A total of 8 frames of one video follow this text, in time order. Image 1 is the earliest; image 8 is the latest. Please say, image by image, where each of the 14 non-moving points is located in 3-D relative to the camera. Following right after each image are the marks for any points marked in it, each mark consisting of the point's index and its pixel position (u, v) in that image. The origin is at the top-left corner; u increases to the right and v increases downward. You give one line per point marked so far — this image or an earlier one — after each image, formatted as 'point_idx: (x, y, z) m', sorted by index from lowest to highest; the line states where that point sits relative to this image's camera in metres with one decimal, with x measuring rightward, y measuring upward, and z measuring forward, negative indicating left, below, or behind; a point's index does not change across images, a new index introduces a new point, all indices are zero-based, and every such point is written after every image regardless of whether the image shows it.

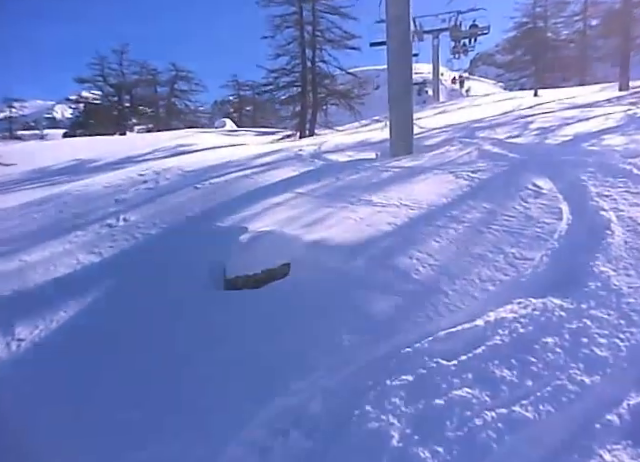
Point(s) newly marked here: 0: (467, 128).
0: (+2.5, +1.7, +8.1) m
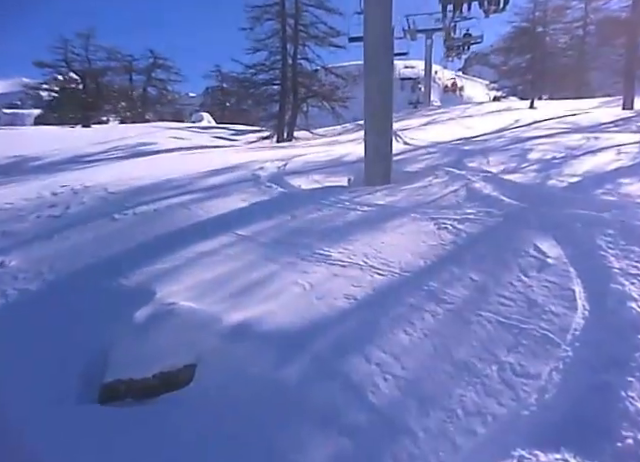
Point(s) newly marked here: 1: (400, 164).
0: (+2.0, +1.1, +7.0) m
1: (+1.1, +0.9, +6.7) m
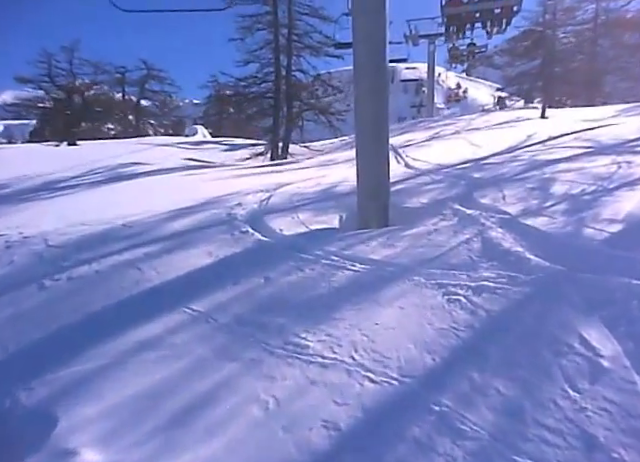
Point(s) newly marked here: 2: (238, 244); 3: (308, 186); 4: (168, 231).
0: (+1.8, +0.6, +6.1) m
1: (+1.0, +0.3, +5.8) m
2: (-0.8, -0.1, +4.5) m
3: (-0.2, +0.6, +7.0) m
4: (-1.5, 0.0, +4.8) m
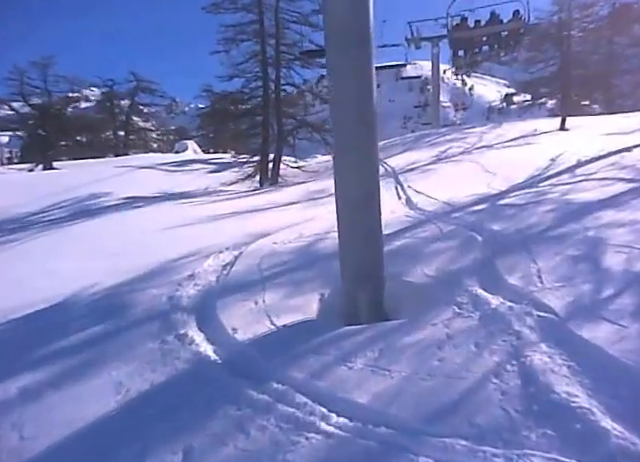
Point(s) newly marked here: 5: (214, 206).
0: (+1.6, -0.2, +4.7) m
1: (+0.8, -0.4, +4.5) m
2: (-1.0, -0.9, +3.1) m
3: (-0.4, -0.1, +5.6) m
4: (-1.8, -0.8, +3.5) m
5: (-2.1, +0.5, +9.3) m
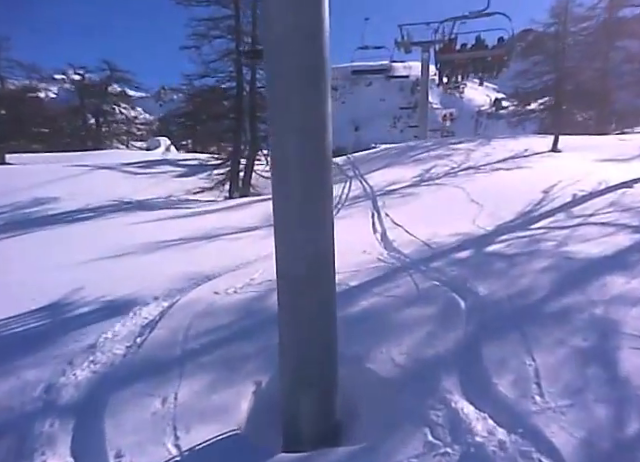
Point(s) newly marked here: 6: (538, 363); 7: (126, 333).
0: (+1.2, -0.7, +3.8) m
1: (+0.3, -0.9, +3.5) m
2: (-1.4, -1.3, +2.1) m
3: (-0.9, -0.6, +4.6) m
4: (-2.2, -1.2, +2.4) m
5: (-2.6, +0.1, +8.2) m
6: (+1.4, -0.8, +3.1) m
7: (-1.6, -0.8, +3.8) m
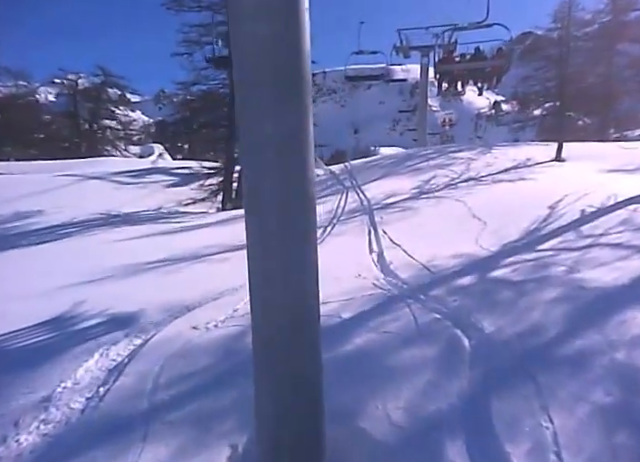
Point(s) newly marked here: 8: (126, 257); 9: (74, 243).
0: (+1.1, -1.0, +3.4) m
1: (+0.2, -1.2, +3.1) m
2: (-1.5, -1.5, +1.7) m
3: (-1.0, -0.8, +4.2) m
4: (-2.3, -1.4, +2.0) m
5: (-2.7, -0.1, +7.8) m
6: (+1.4, -1.1, +2.7) m
7: (-1.7, -1.1, +3.4) m
8: (-2.8, -0.4, +6.7) m
9: (-4.1, -0.2, +7.8) m
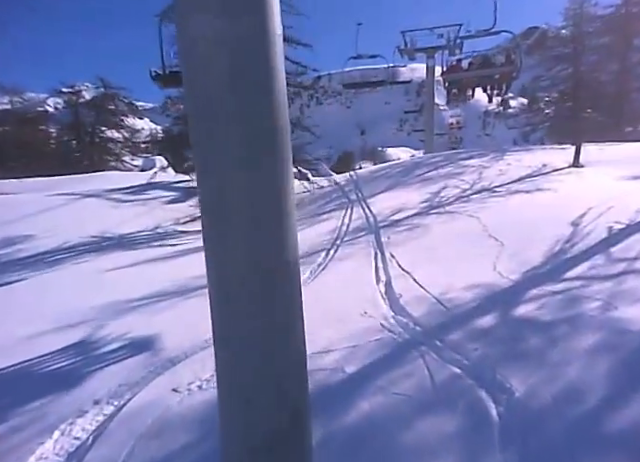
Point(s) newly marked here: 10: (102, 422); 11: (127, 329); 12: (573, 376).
0: (+1.1, -1.3, +2.8) m
1: (+0.2, -1.5, +2.5) m
2: (-1.6, -1.9, +1.1) m
3: (-1.0, -1.2, +3.7) m
4: (-2.3, -1.8, +1.5) m
5: (-2.7, -0.6, +7.3) m
6: (+1.3, -1.4, +2.1) m
7: (-1.7, -1.4, +2.9) m
8: (-2.7, -0.8, +6.2) m
9: (-4.0, -0.6, +7.3) m
10: (-1.5, -1.3, +3.3) m
11: (-2.0, -1.0, +5.0) m
12: (+1.8, -1.0, +3.4) m
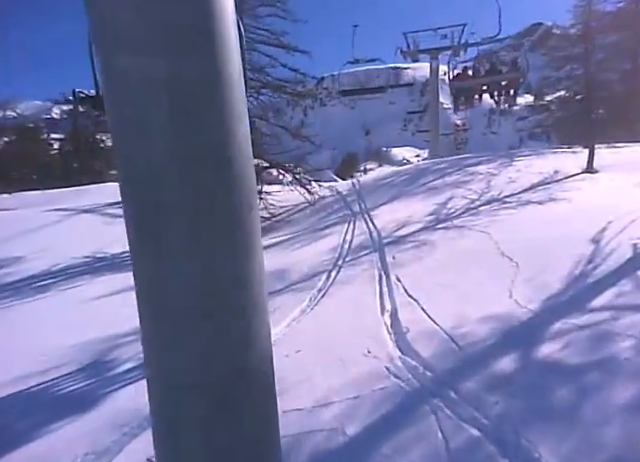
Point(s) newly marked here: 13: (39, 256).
0: (+1.0, -1.5, +2.3) m
1: (+0.2, -1.8, +2.0) m
2: (-1.6, -2.2, +0.7) m
3: (-1.0, -1.5, +3.2) m
4: (-2.4, -2.1, +1.0) m
5: (-2.7, -0.9, +6.9) m
6: (+1.3, -1.6, +1.6) m
7: (-1.7, -1.7, +2.4) m
8: (-2.7, -1.1, +5.7) m
9: (-4.0, -1.0, +6.9) m
10: (-1.5, -1.6, +2.9) m
11: (-2.0, -1.3, +4.5) m
12: (+1.8, -1.3, +2.9) m
13: (-5.5, -0.5, +9.3) m
